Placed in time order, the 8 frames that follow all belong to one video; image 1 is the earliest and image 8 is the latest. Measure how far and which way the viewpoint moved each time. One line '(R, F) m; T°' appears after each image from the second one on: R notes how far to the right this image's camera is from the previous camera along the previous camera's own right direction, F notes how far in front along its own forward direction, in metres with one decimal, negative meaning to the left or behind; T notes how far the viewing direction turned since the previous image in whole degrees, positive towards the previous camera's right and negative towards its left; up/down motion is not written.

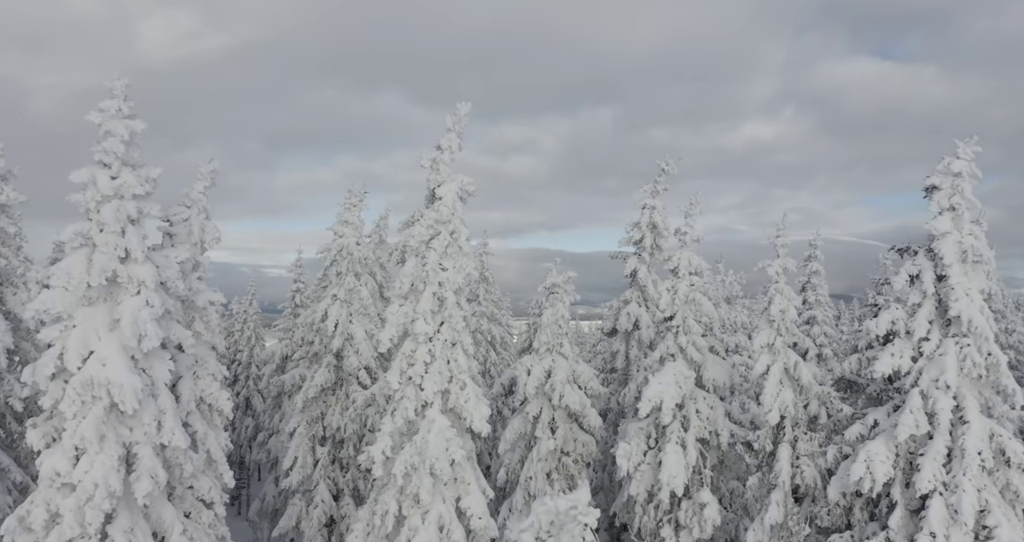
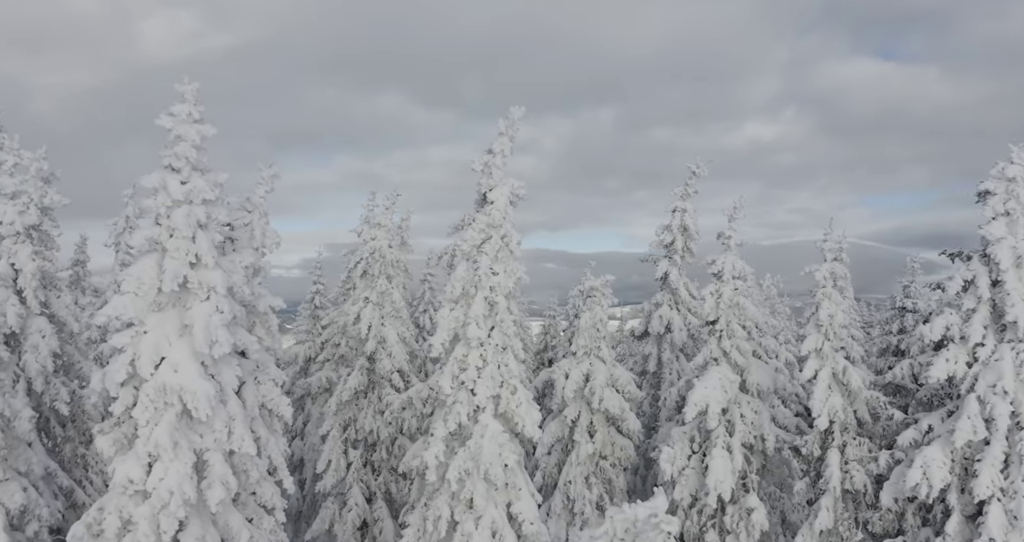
(-1.5, +0.1) m; 0°
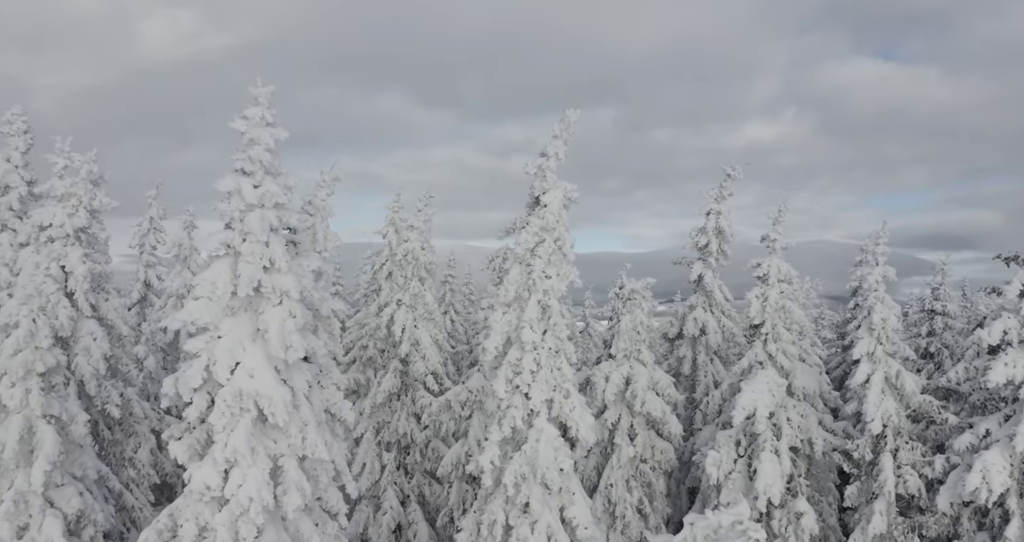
(-1.5, +0.1) m; 0°
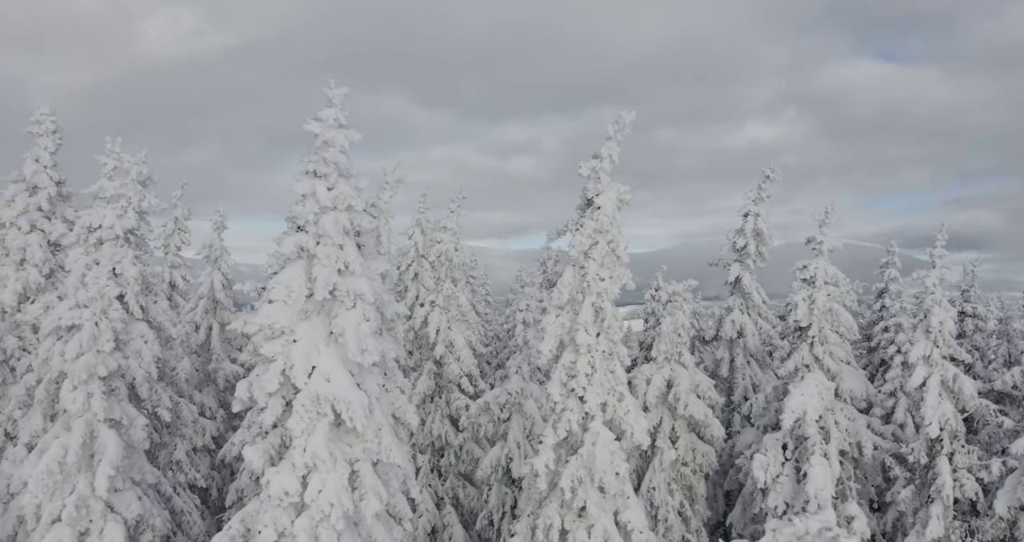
(-1.6, +0.1) m; 0°
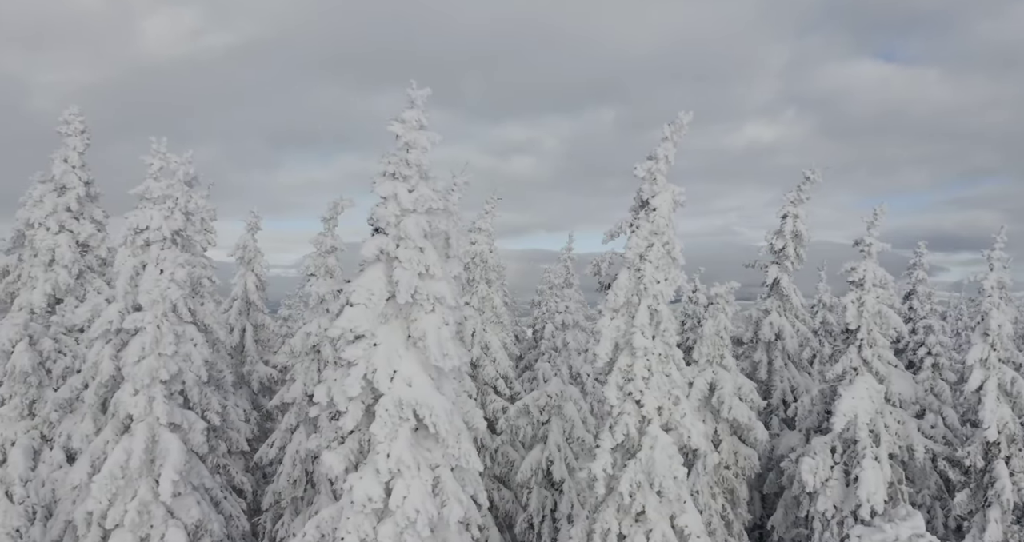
(-1.6, +0.2) m; 0°
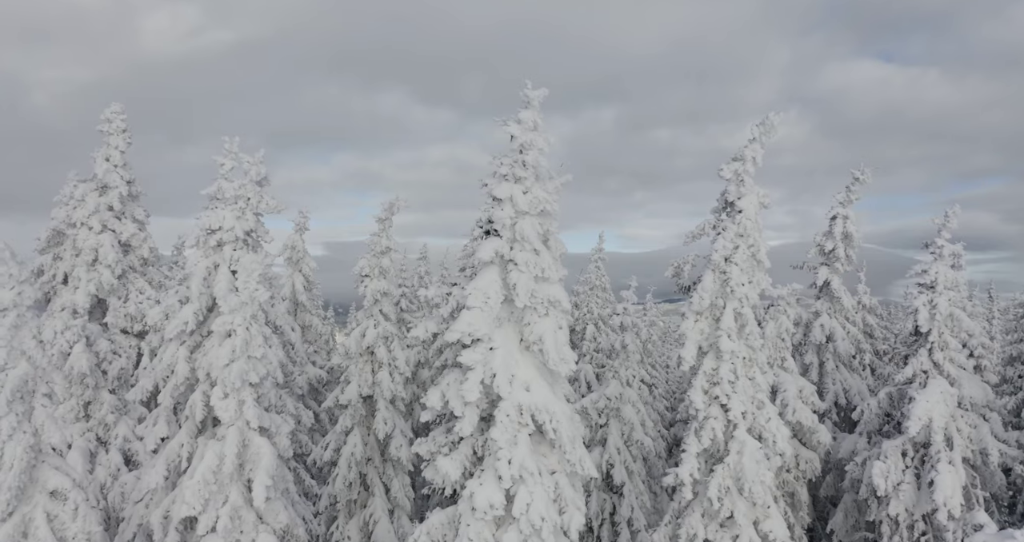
(-2.3, +0.3) m; 0°
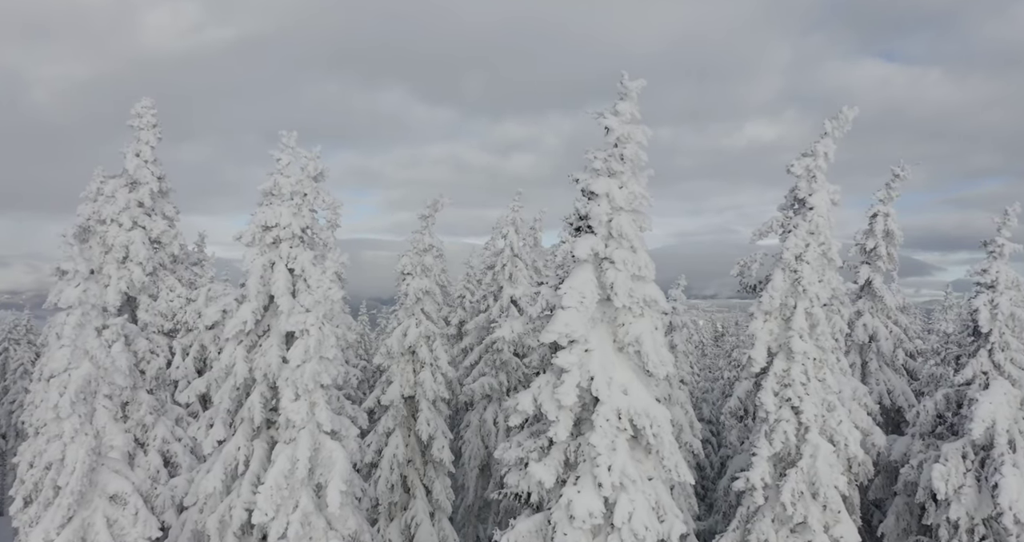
(-1.8, +0.5) m; 0°
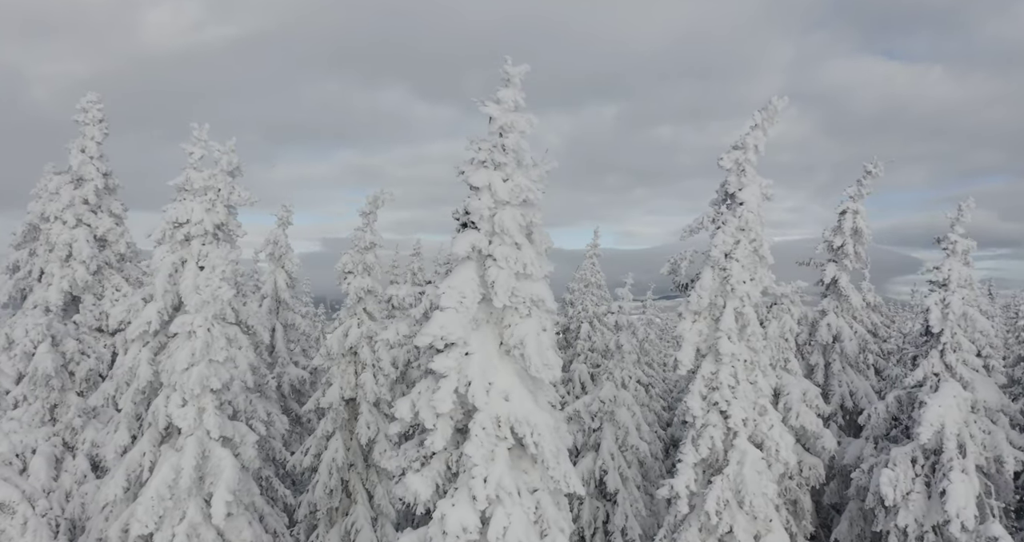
(+2.2, +0.8) m; 0°
